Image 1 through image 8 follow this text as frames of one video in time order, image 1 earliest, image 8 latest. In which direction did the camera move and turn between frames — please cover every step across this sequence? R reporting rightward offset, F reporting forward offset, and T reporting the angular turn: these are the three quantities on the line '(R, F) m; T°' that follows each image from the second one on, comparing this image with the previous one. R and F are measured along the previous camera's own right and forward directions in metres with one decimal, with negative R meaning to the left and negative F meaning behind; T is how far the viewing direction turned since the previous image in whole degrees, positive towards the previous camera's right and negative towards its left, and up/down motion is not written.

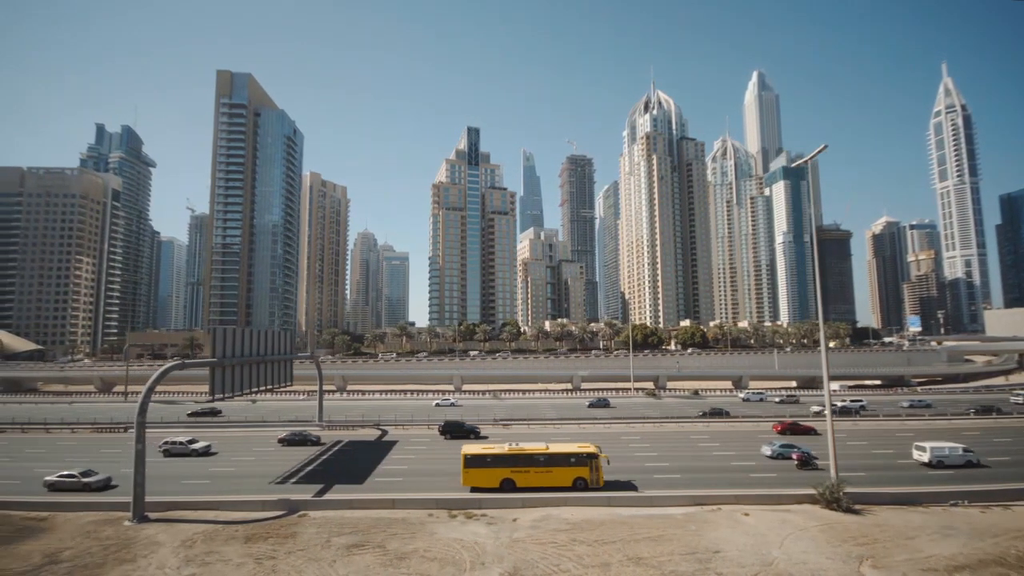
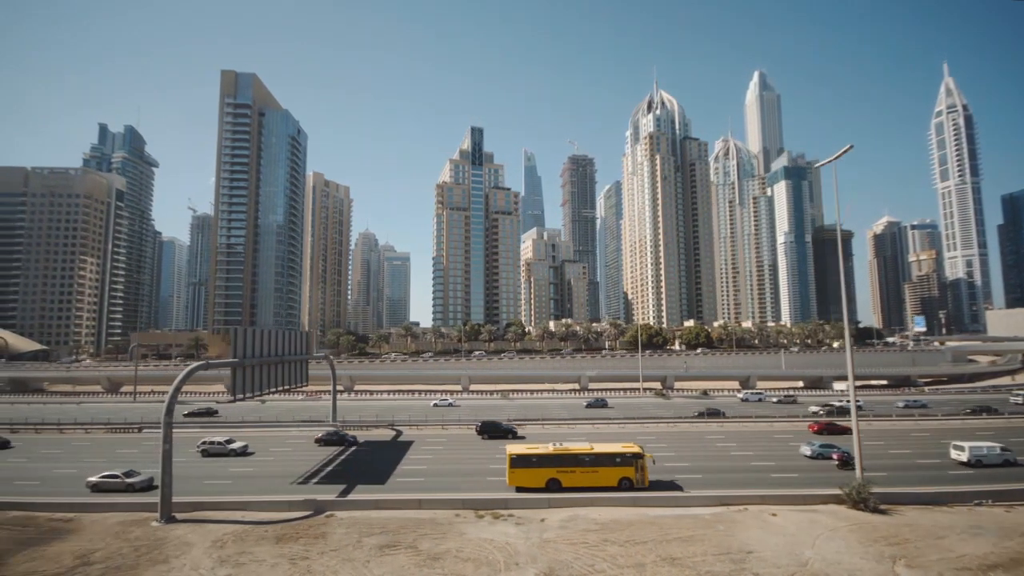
(-1.1, 0.0) m; 0°
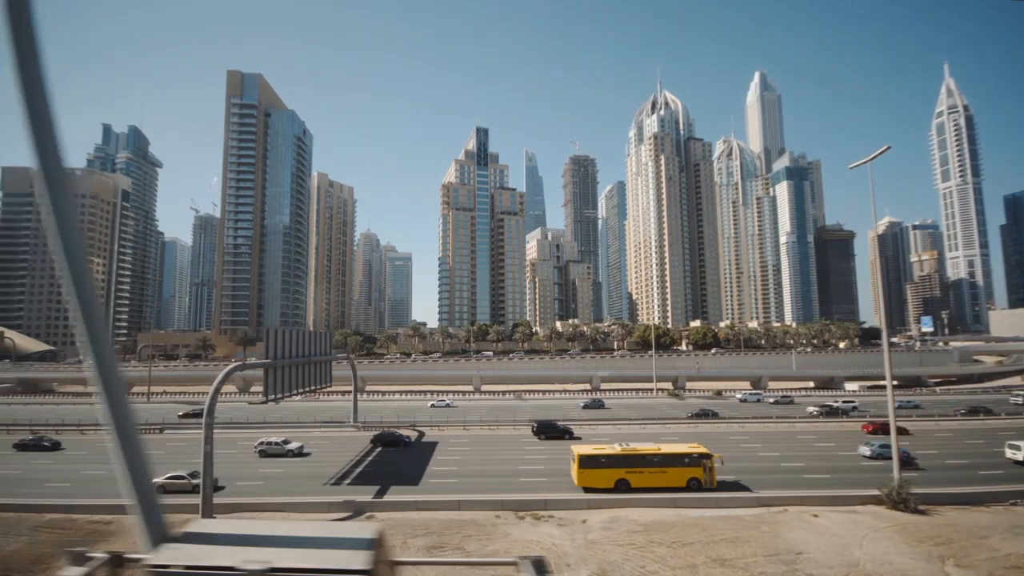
(-1.6, +0.1) m; 0°
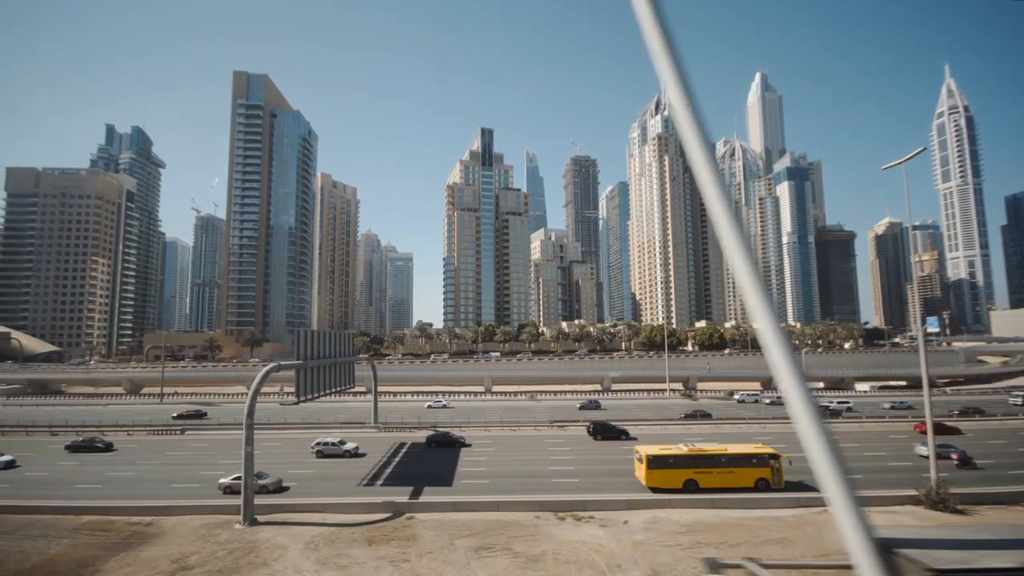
(-1.6, 0.0) m; 0°
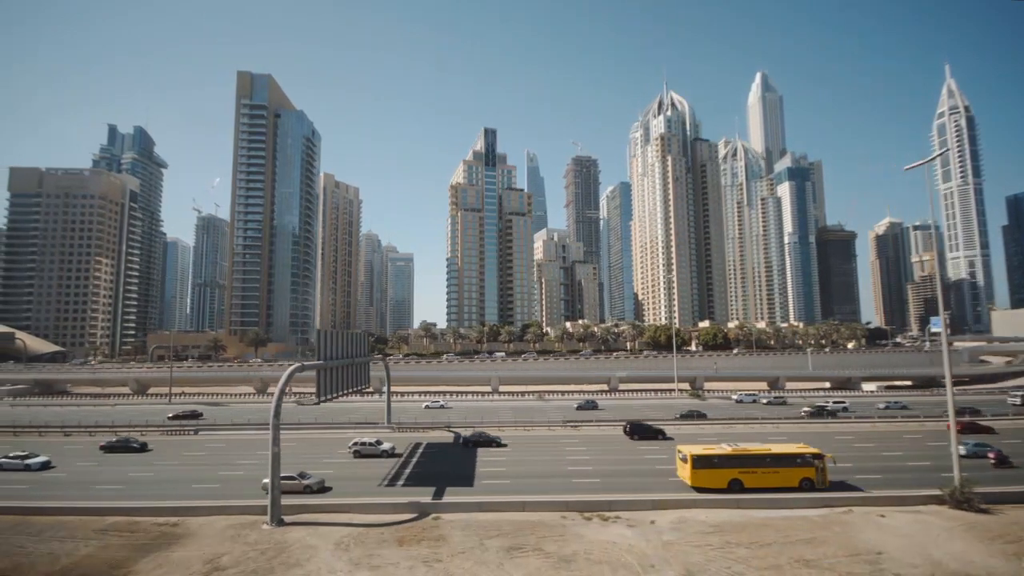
(-1.1, 0.0) m; 0°
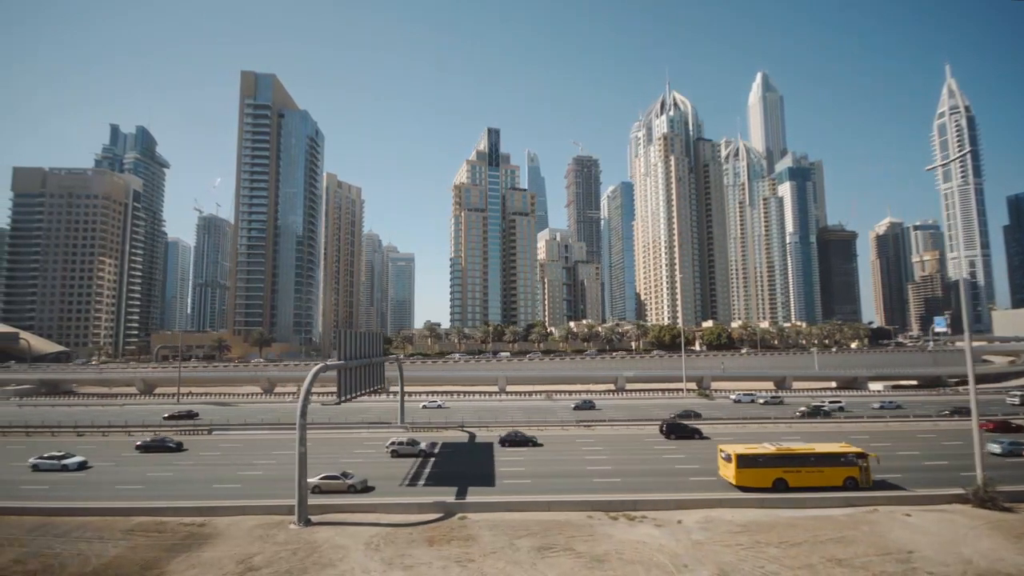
(-1.0, 0.0) m; 0°
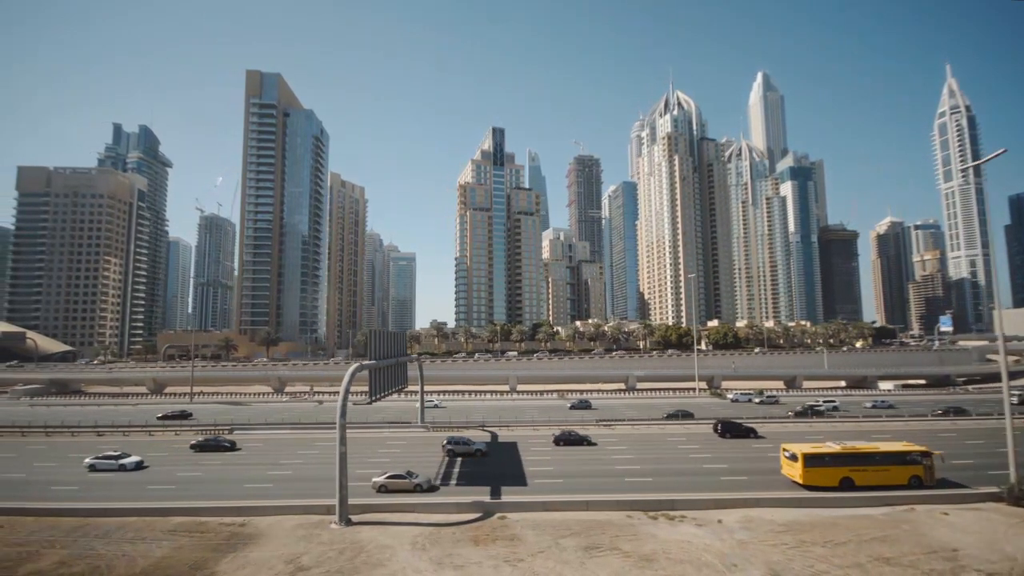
(-1.6, 0.0) m; 0°
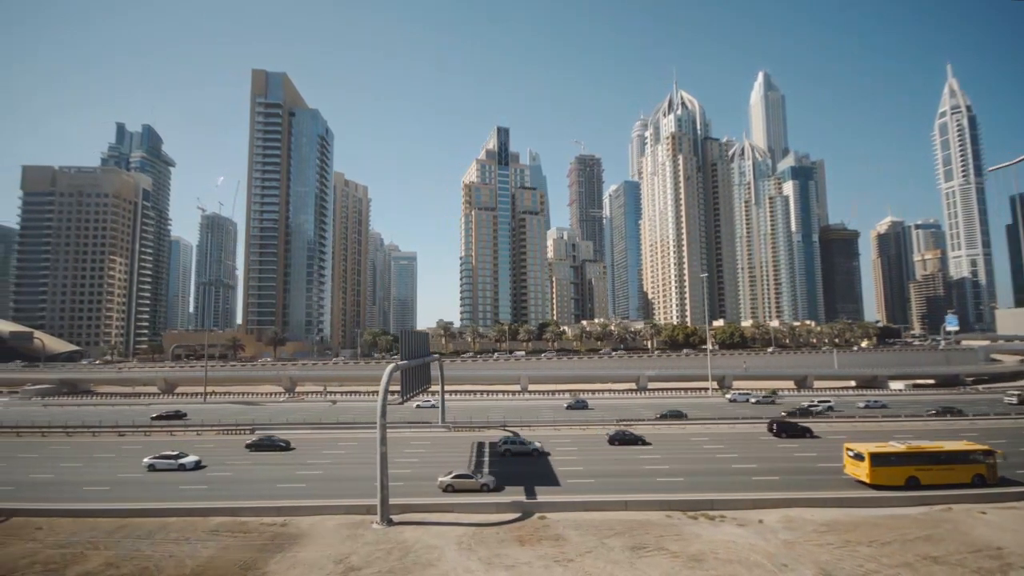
(-1.6, 0.0) m; 0°
